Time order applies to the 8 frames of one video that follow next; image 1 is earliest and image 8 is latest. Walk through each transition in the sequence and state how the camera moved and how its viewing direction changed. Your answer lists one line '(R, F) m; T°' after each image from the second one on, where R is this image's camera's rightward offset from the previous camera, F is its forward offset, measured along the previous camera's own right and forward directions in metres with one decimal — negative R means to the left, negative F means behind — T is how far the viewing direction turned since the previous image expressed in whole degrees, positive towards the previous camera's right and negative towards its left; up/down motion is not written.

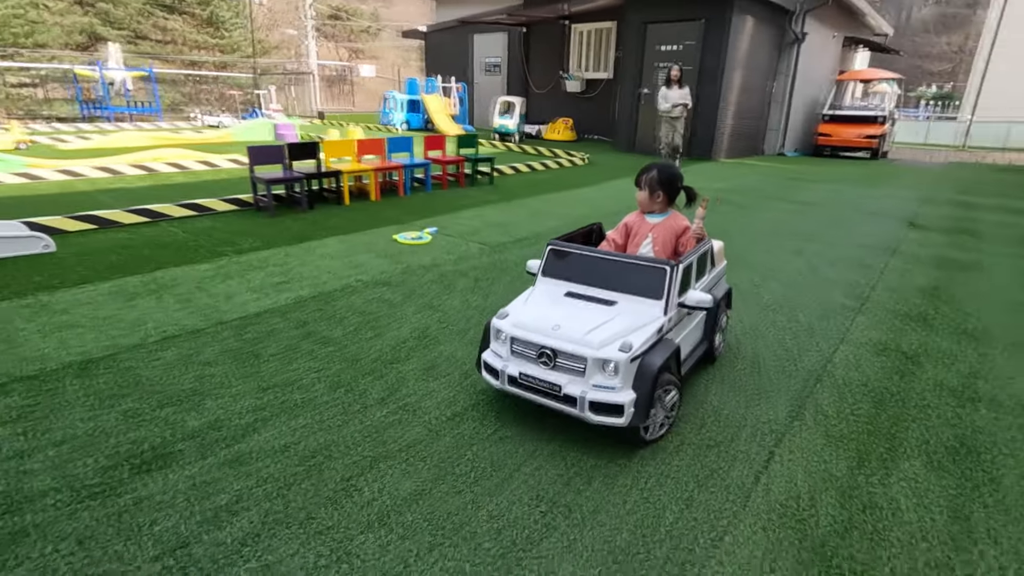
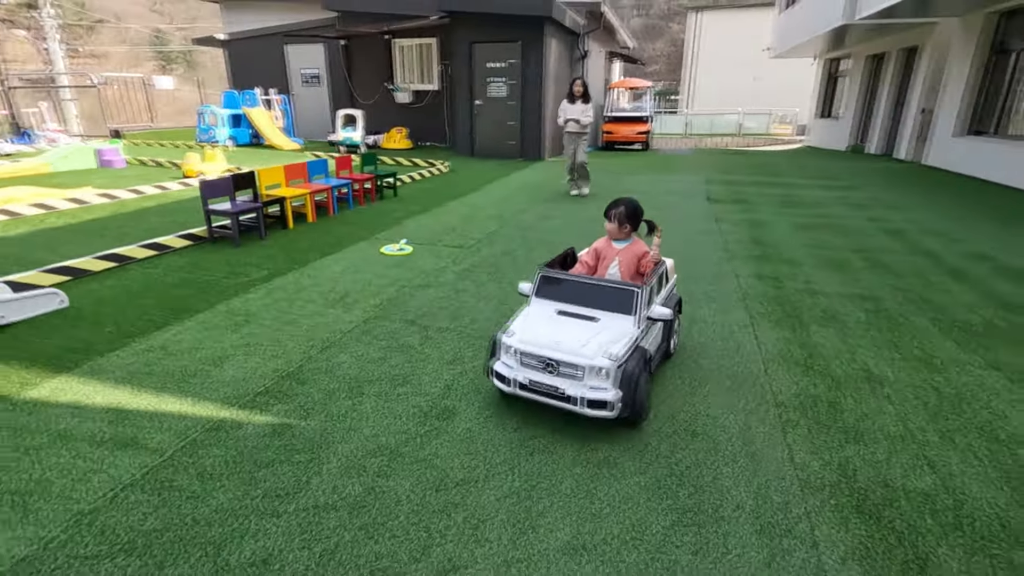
(-1.6, -0.7) m; +21°
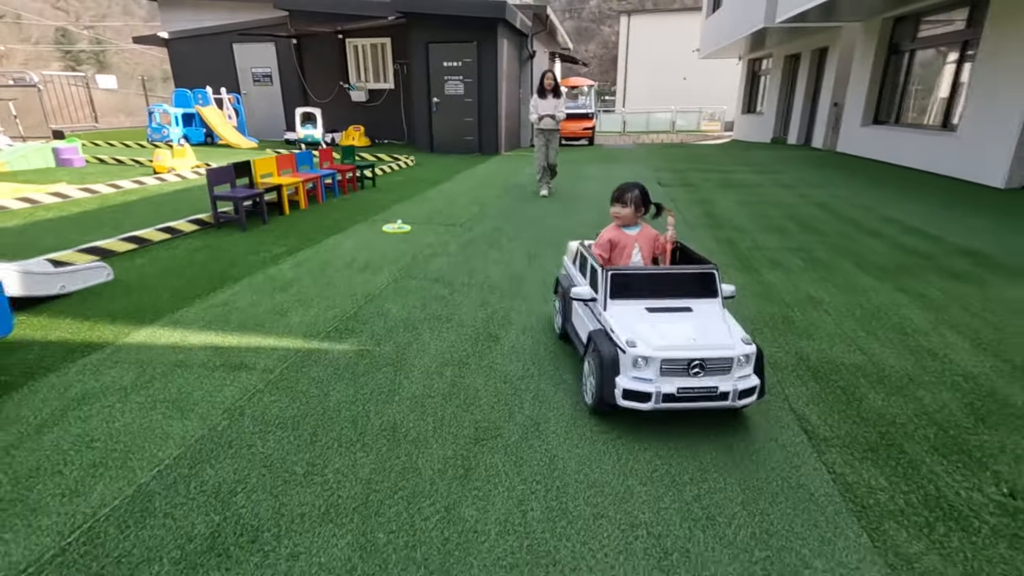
(-0.5, -0.5) m; +6°
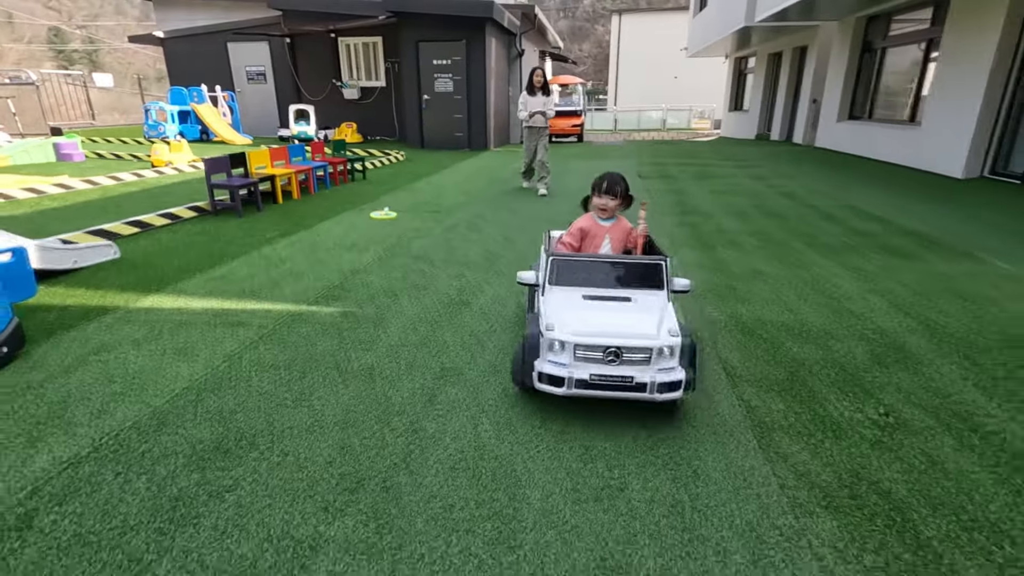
(+0.2, -0.4) m; 0°
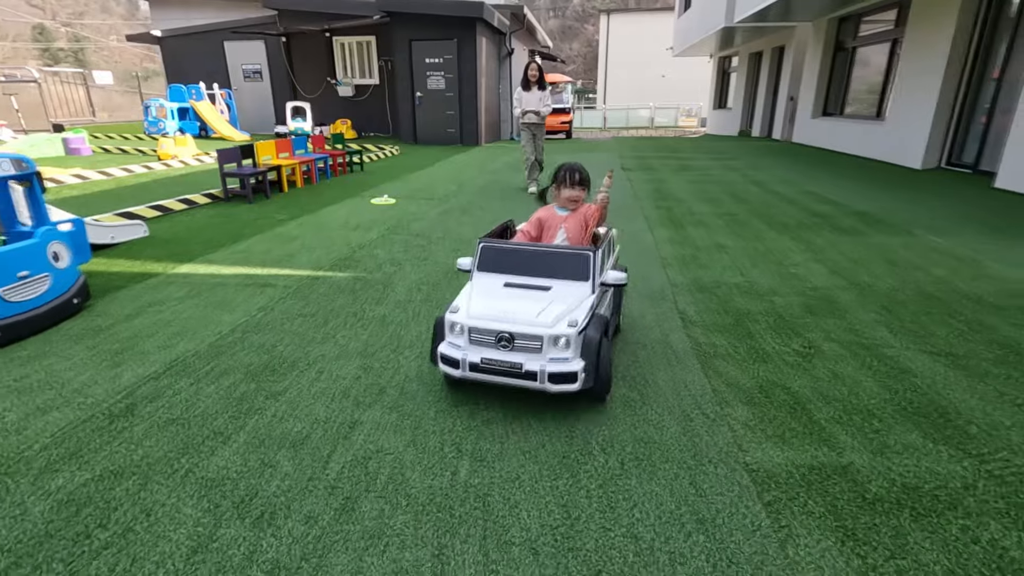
(0.0, -0.5) m; +1°
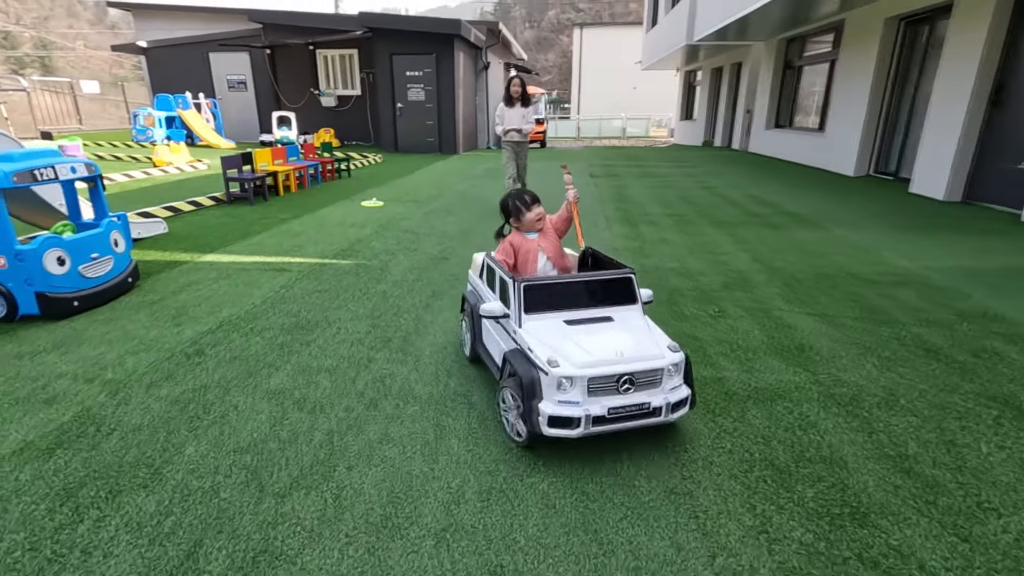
(0.0, -0.7) m; +2°
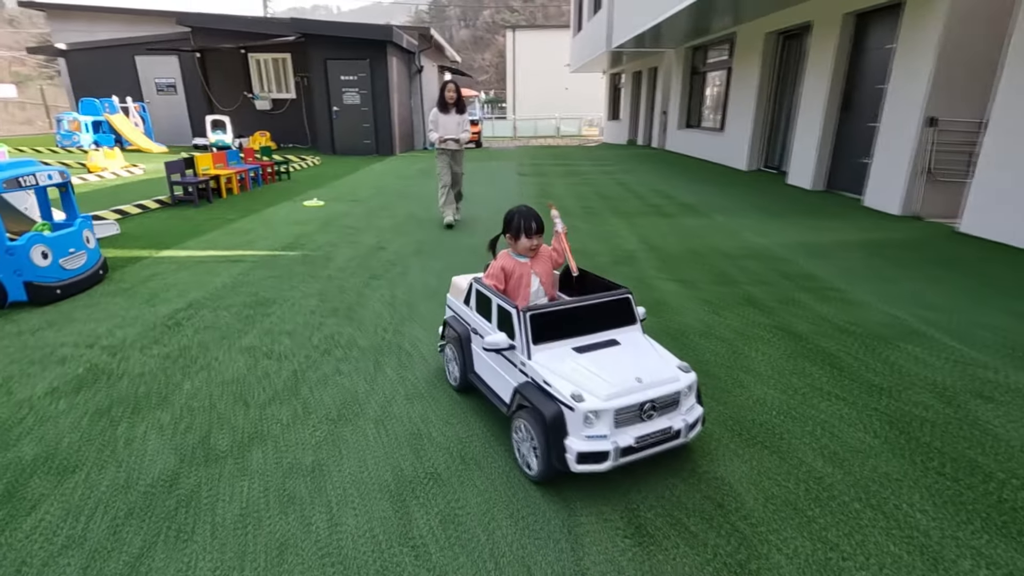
(+0.2, -0.8) m; +6°
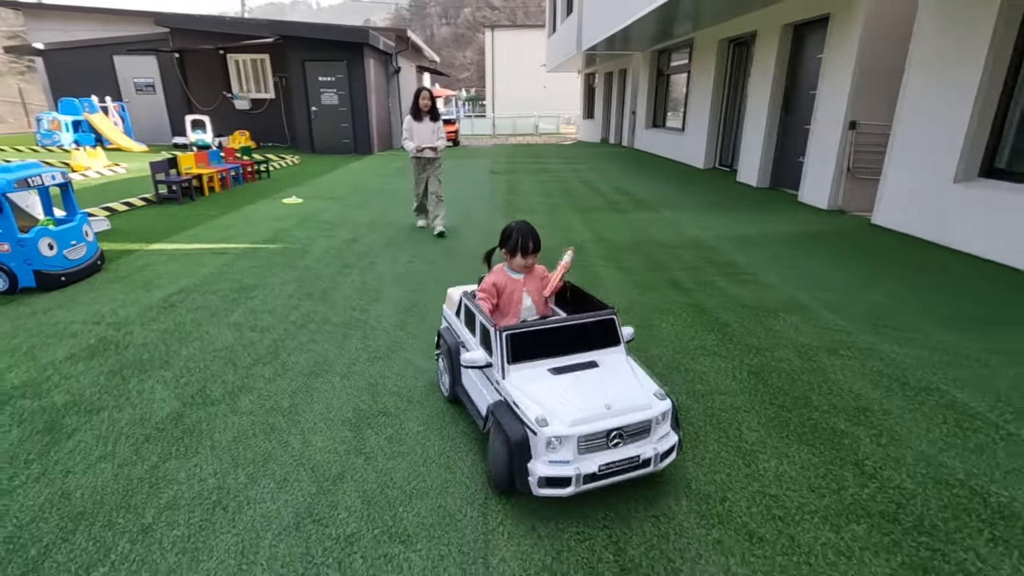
(+0.2, -0.6) m; +2°
